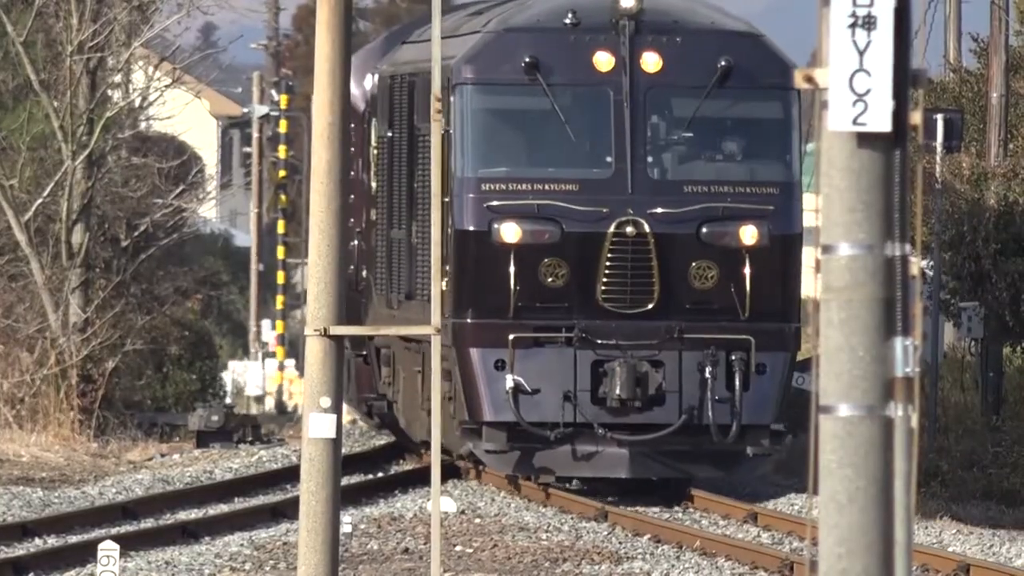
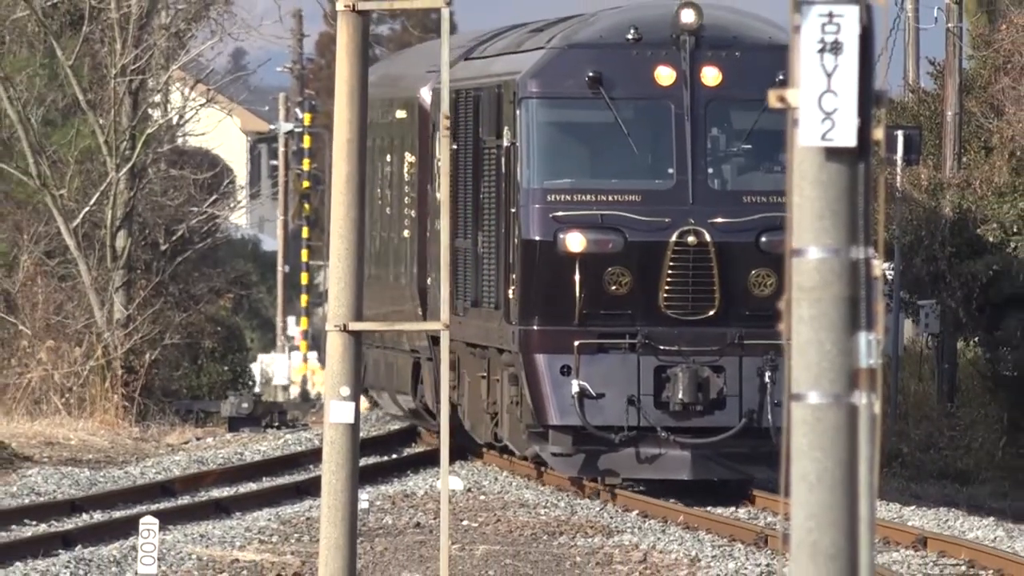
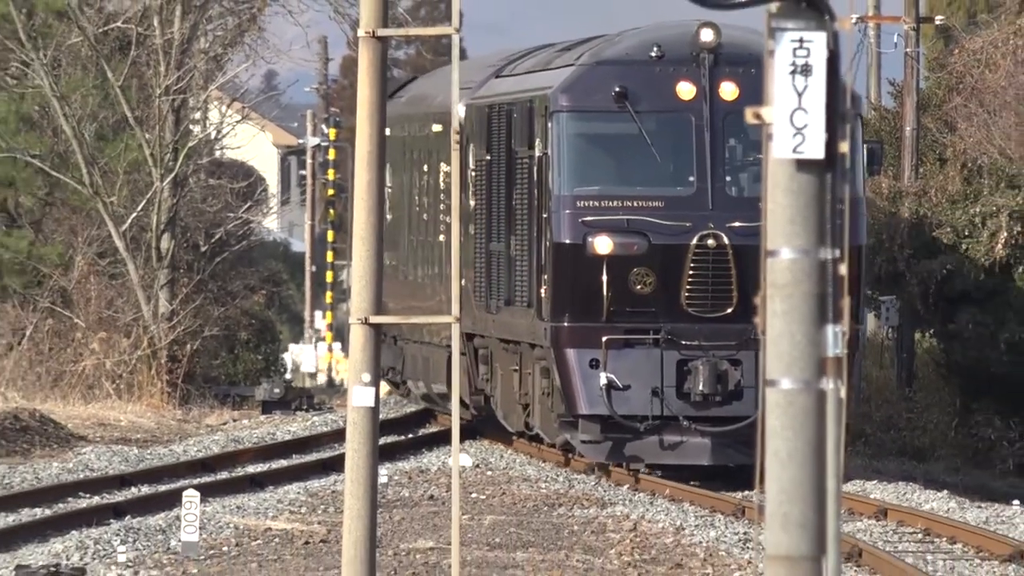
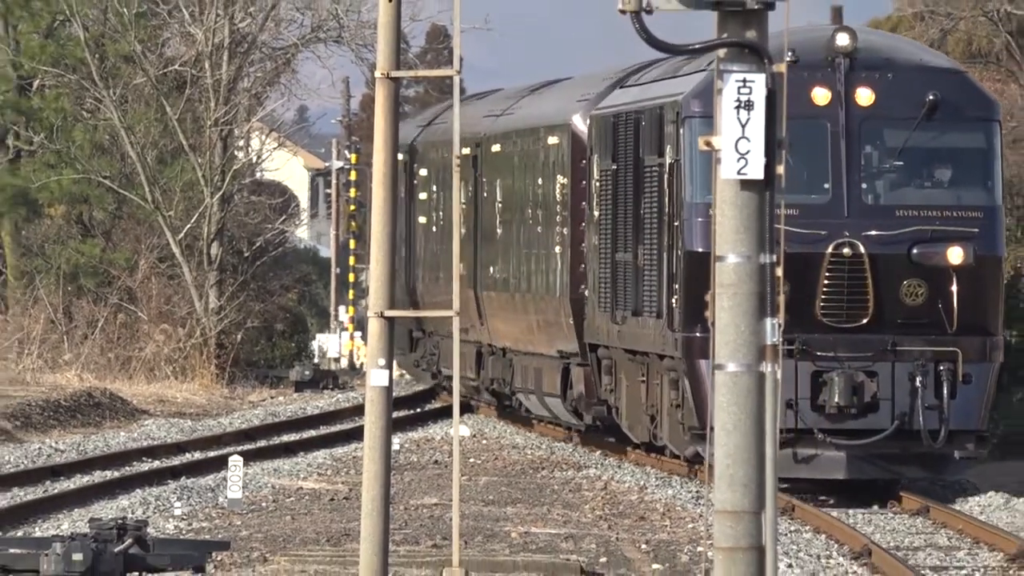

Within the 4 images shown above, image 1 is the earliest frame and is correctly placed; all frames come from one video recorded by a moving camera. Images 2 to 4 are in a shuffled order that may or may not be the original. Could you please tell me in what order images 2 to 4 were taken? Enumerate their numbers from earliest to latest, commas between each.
2, 3, 4
